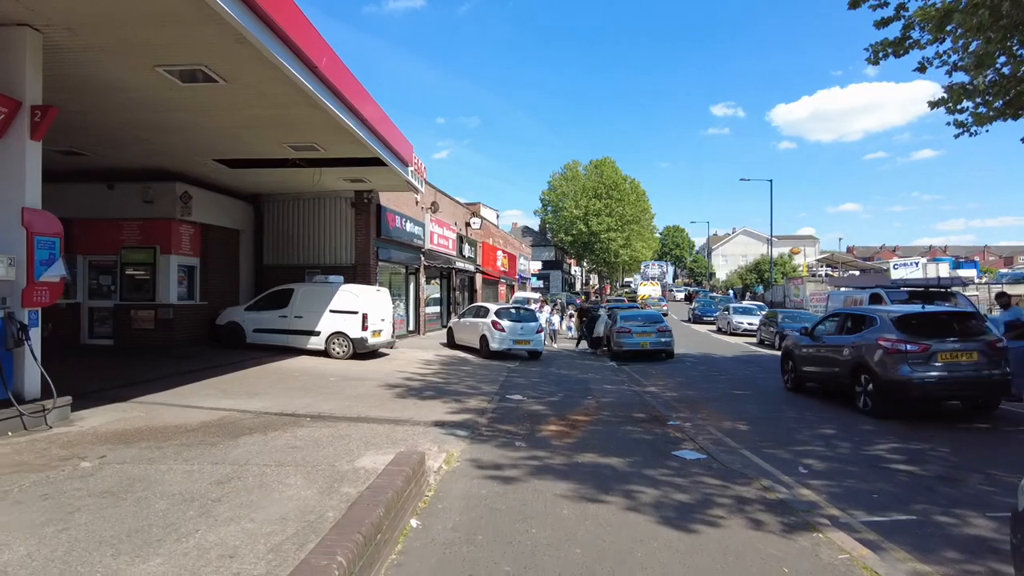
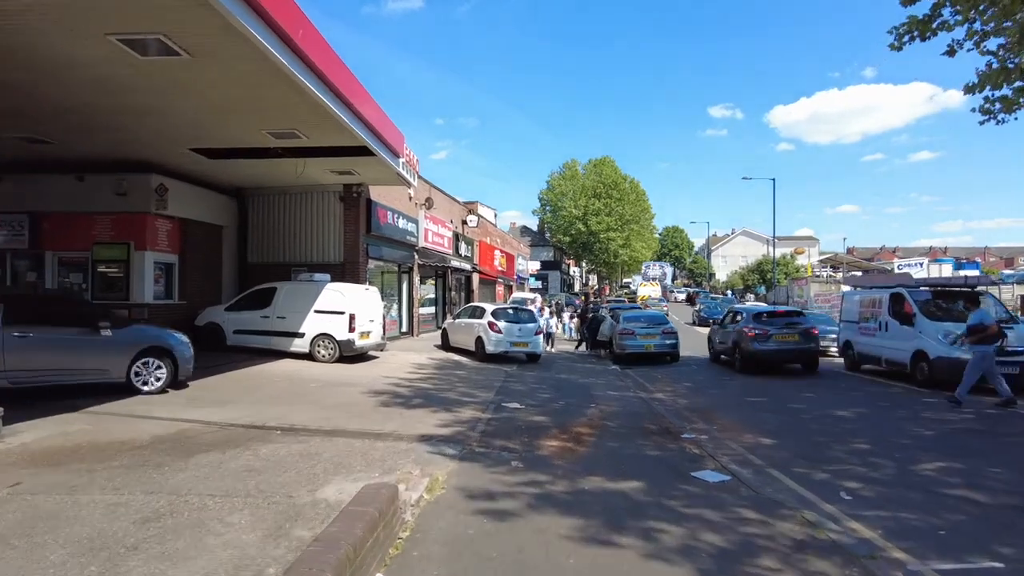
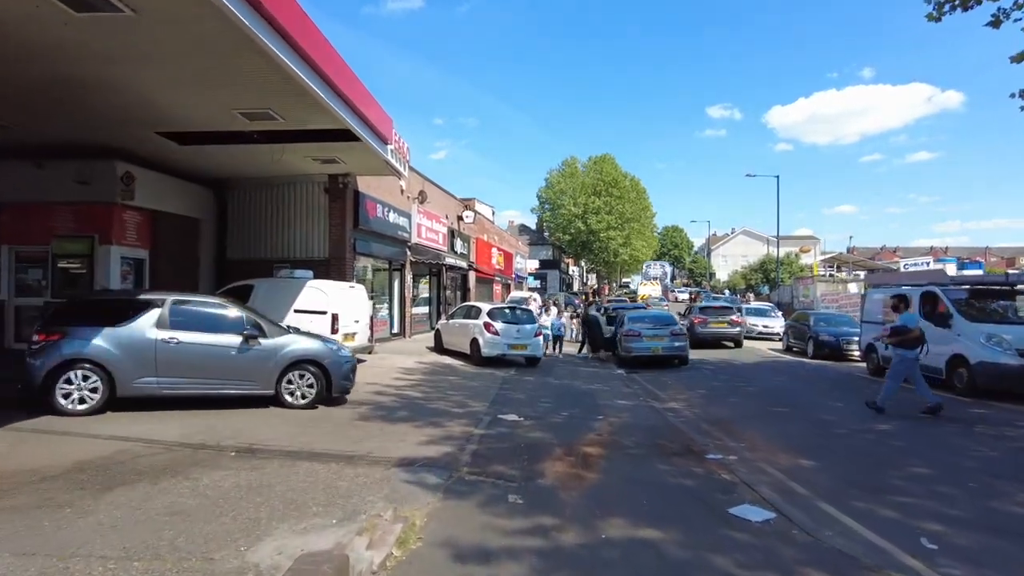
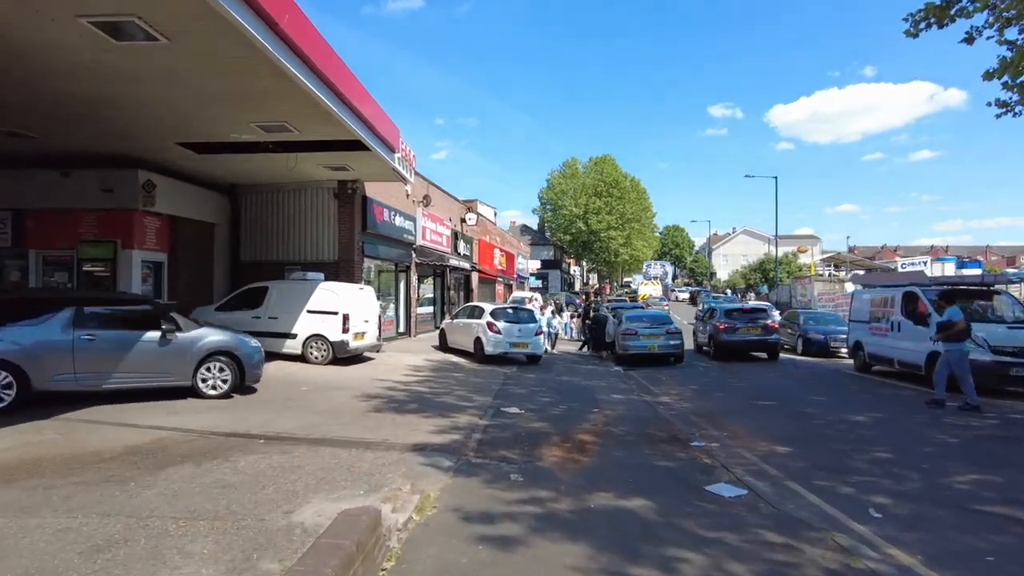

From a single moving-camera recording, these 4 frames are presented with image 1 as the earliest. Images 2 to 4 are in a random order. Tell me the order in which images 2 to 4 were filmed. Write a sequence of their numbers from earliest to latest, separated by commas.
2, 4, 3
